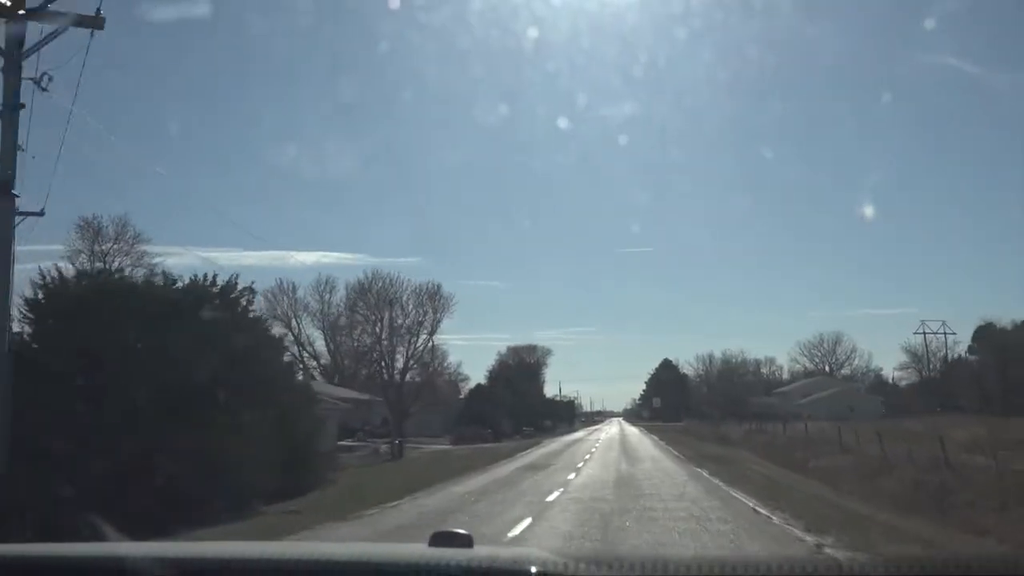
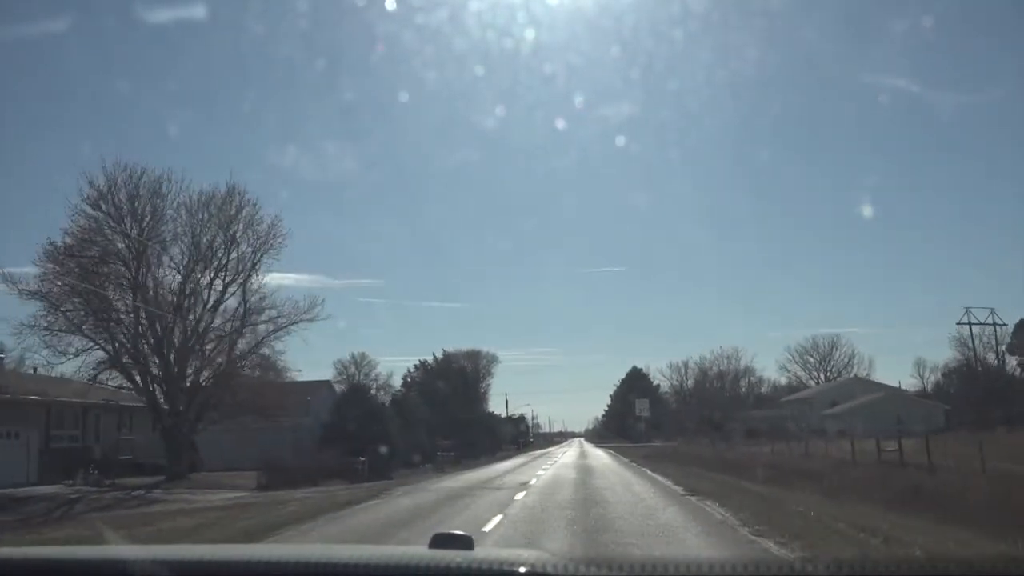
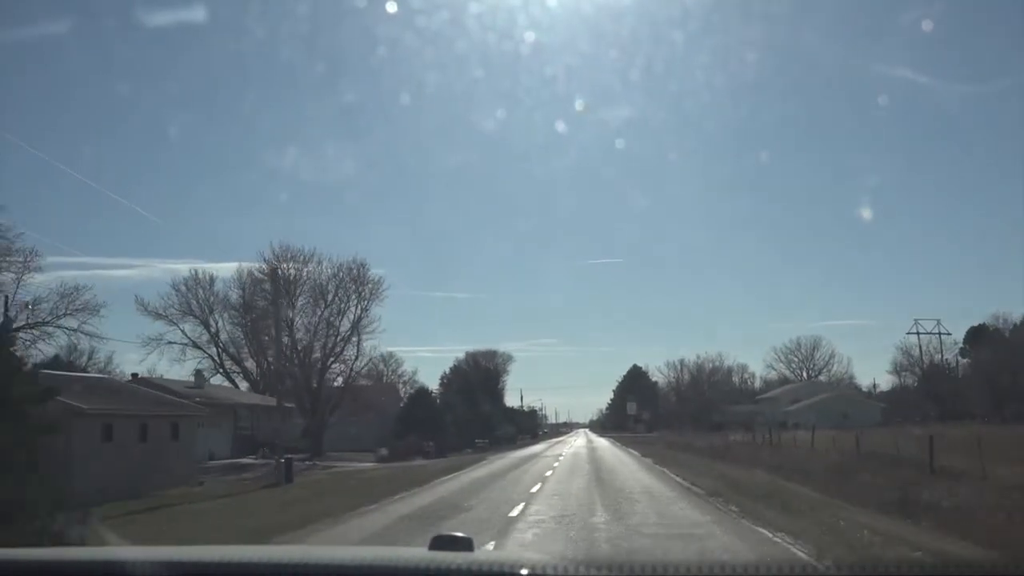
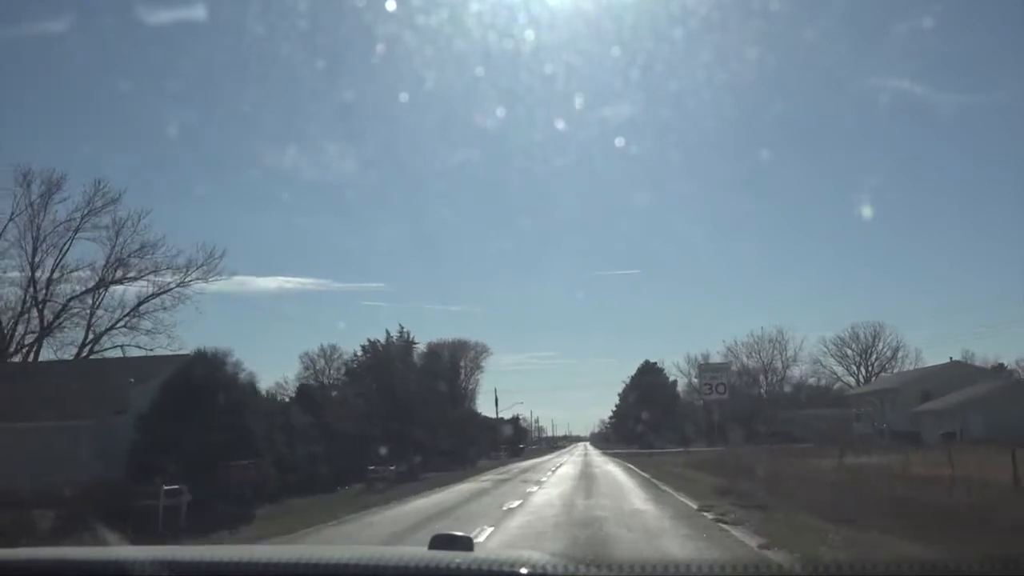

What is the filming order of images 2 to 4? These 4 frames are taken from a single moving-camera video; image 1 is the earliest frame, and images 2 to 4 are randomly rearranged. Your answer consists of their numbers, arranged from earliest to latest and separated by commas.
3, 2, 4
